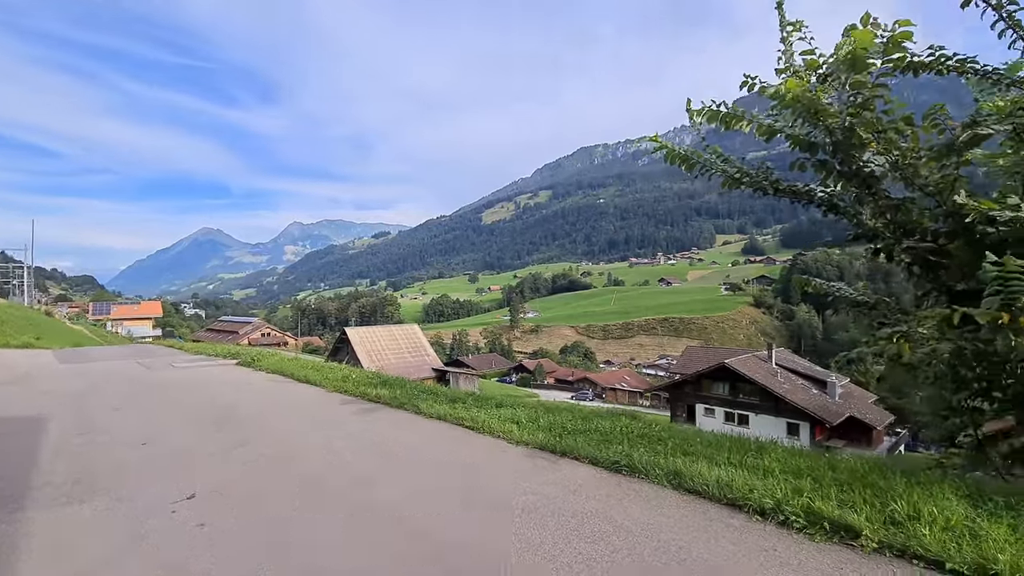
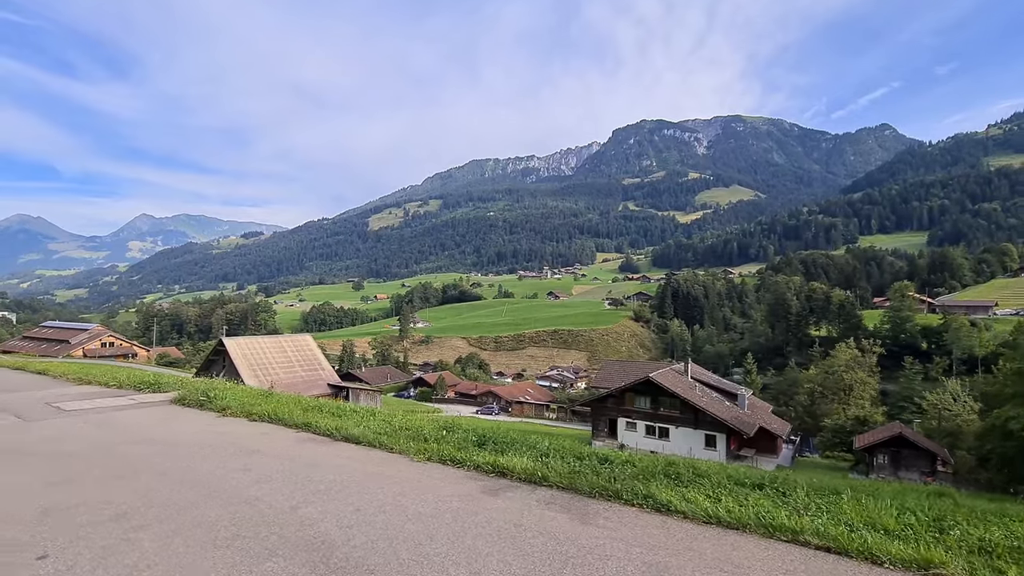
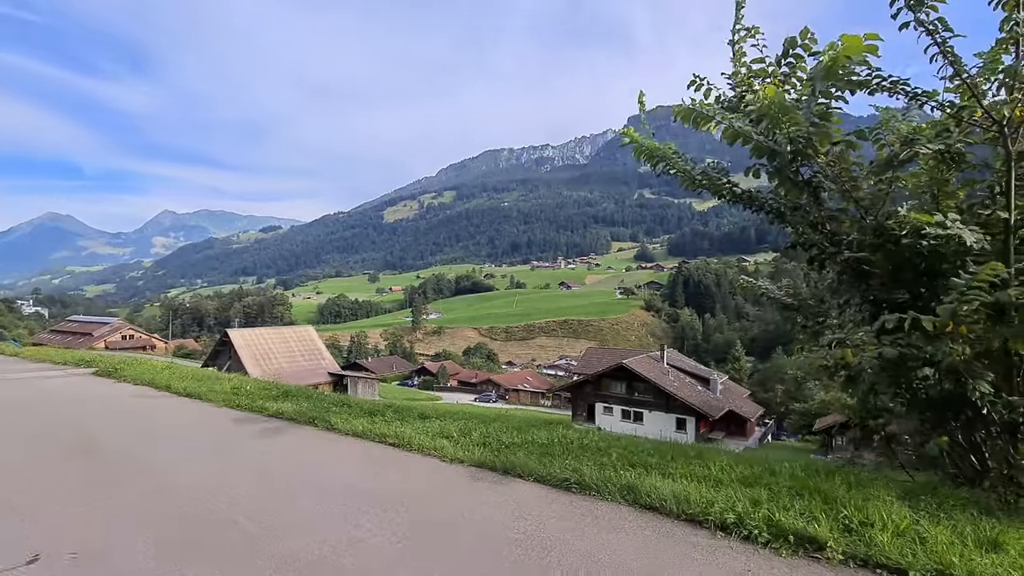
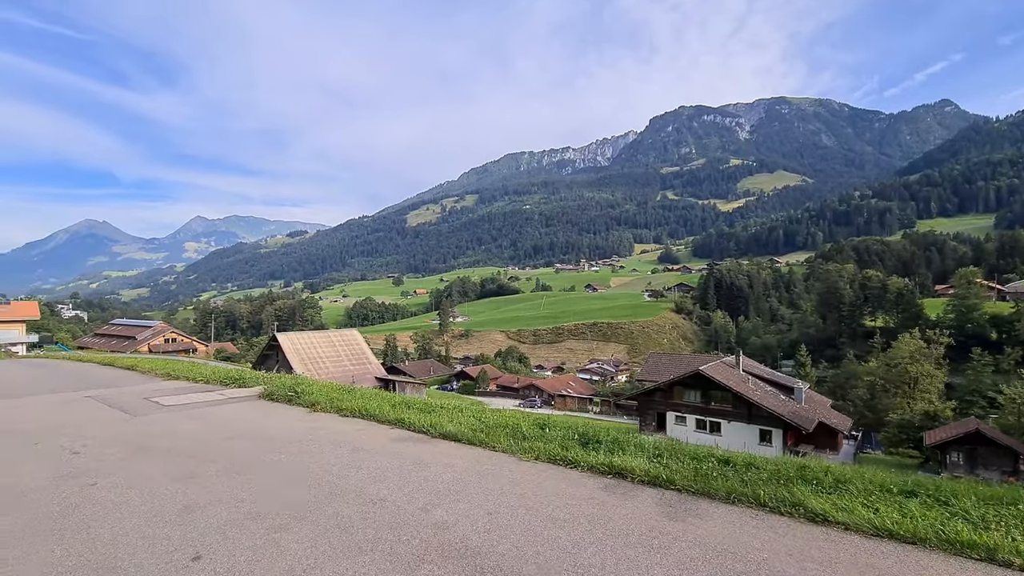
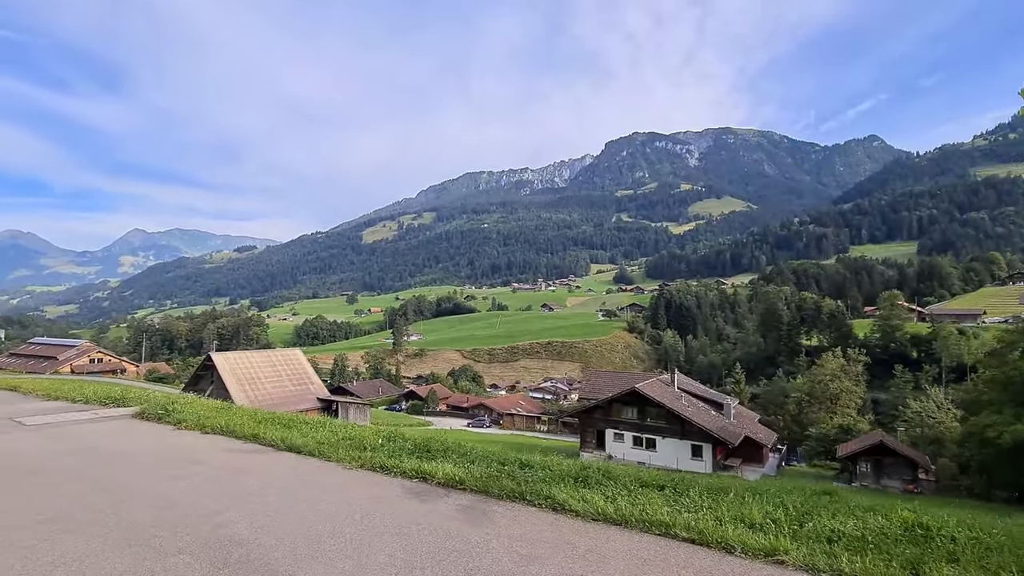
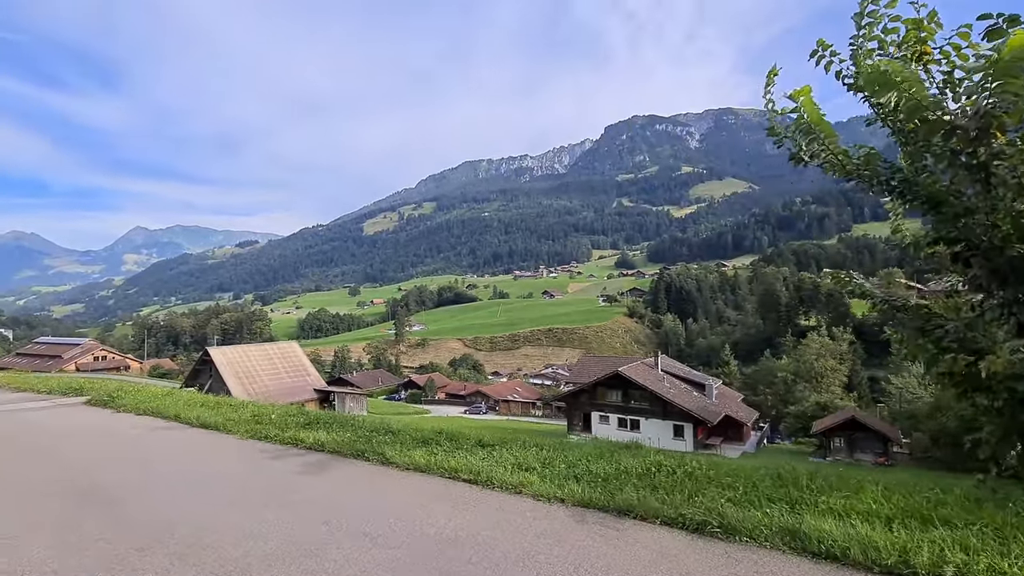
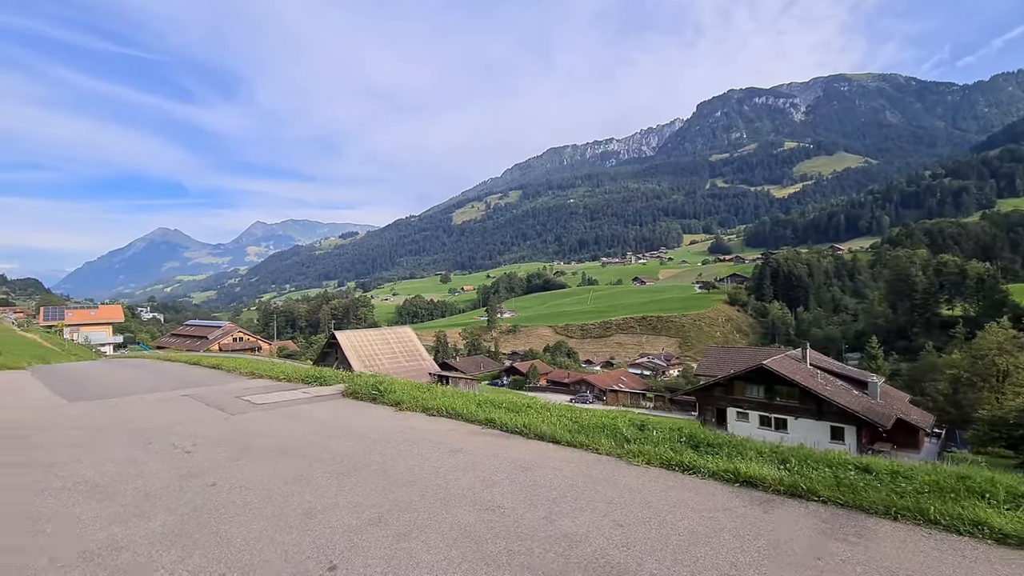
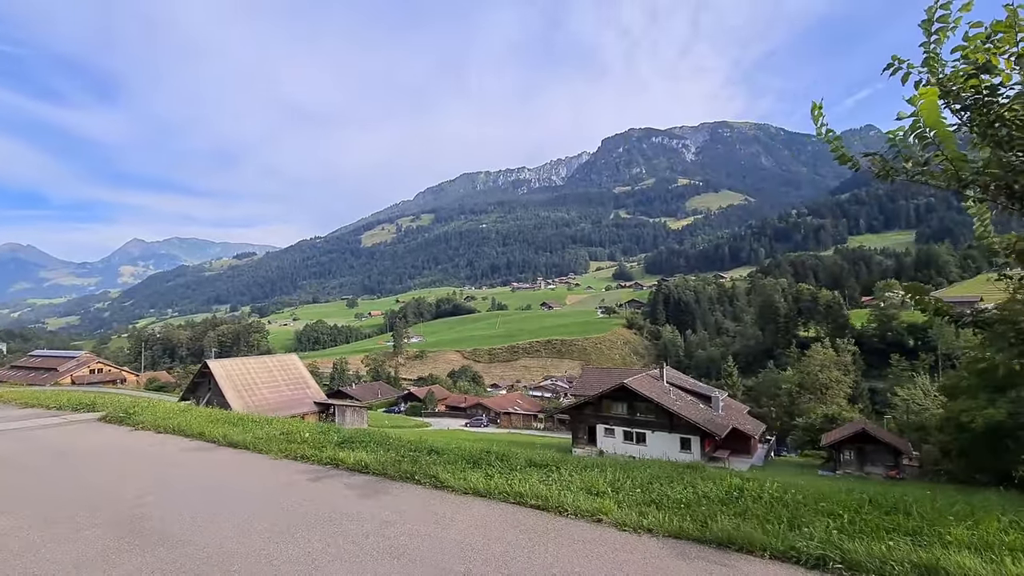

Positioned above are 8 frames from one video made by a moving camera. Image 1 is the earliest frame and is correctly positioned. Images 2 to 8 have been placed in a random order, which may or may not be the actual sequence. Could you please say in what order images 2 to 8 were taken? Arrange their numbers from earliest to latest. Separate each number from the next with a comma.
3, 6, 8, 5, 2, 4, 7
